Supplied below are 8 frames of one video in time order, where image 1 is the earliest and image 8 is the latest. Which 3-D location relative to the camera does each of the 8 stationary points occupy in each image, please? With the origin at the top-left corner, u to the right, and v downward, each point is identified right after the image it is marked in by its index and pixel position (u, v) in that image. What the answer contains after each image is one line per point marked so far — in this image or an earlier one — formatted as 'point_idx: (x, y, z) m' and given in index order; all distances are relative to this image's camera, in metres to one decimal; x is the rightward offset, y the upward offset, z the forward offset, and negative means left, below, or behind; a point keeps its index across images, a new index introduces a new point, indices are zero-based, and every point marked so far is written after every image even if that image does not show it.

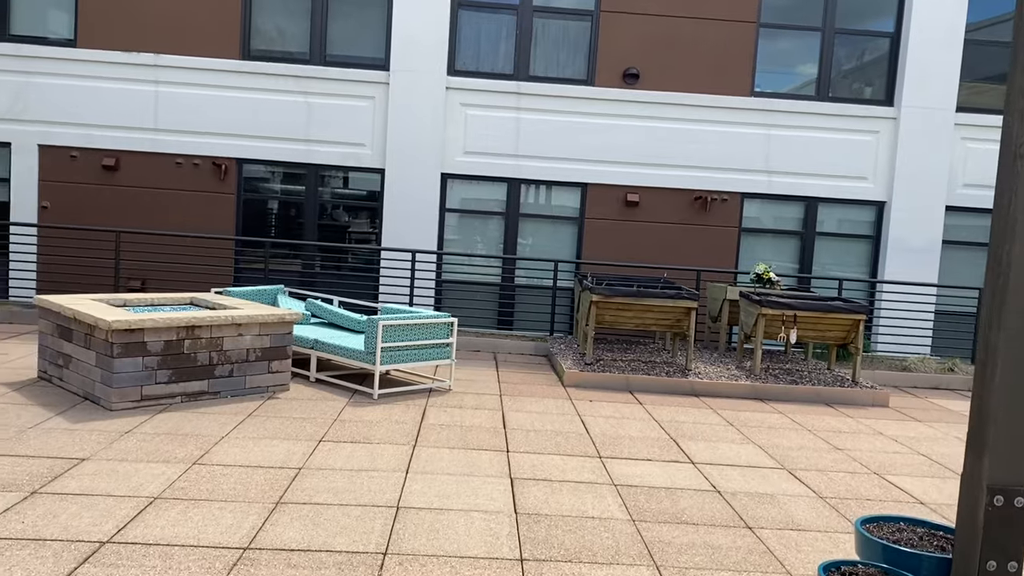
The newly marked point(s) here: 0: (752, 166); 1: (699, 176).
0: (+2.9, +1.5, +10.4) m
1: (+2.2, +1.3, +10.4) m
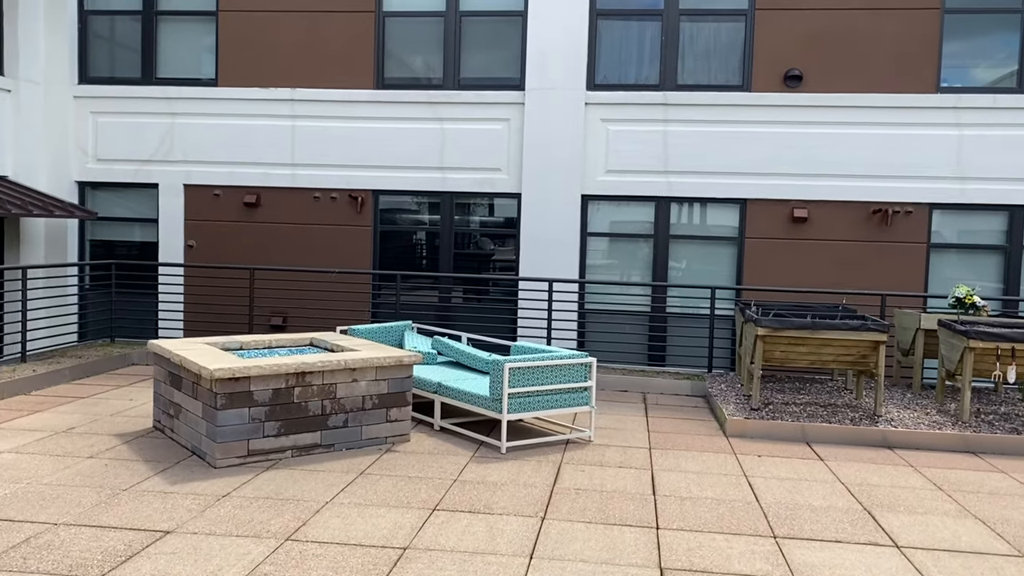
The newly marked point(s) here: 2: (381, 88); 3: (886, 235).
0: (+4.5, +1.2, +9.0) m
1: (+3.8, +1.1, +9.1) m
2: (-1.5, +2.3, +9.8) m
3: (+3.9, +0.6, +9.1) m
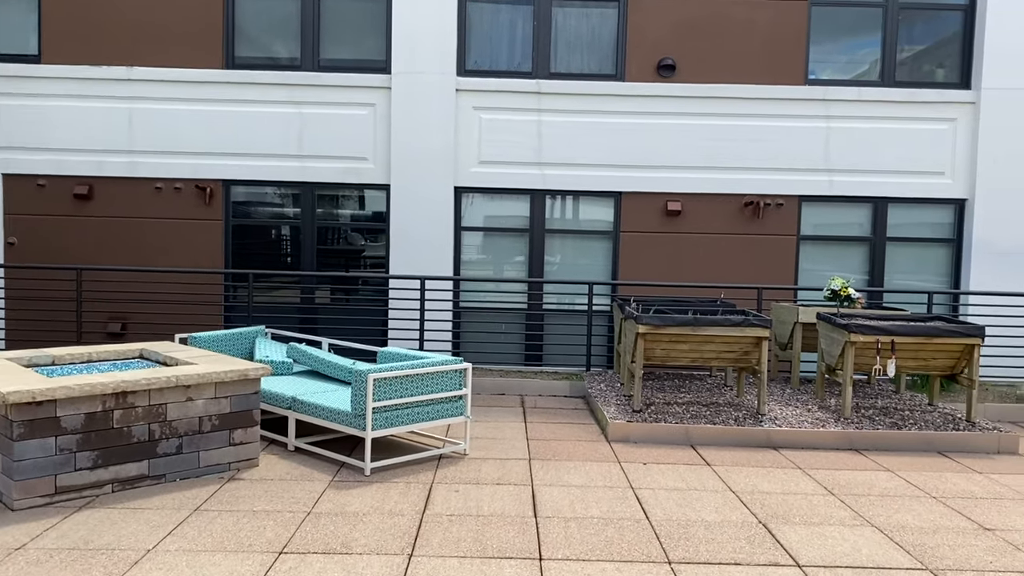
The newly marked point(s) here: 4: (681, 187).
0: (+3.1, +1.3, +9.0) m
1: (+2.5, +1.1, +9.0) m
2: (-2.9, +2.3, +9.0) m
3: (+2.6, +0.6, +9.0) m
4: (+1.8, +1.0, +9.0) m
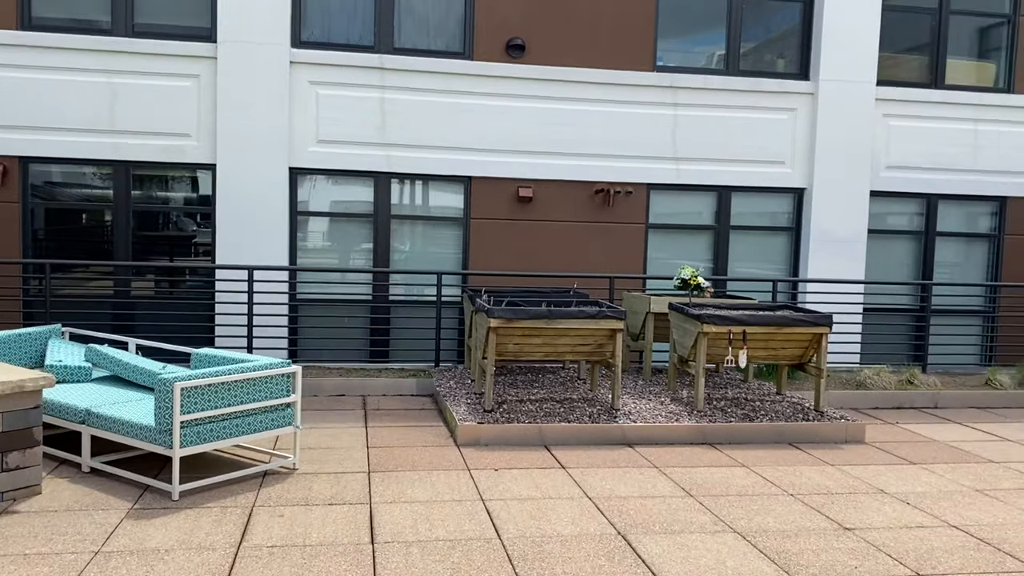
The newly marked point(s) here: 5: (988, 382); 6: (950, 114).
0: (+1.5, +1.4, +8.9) m
1: (+0.9, +1.3, +8.8) m
2: (-4.4, +2.3, +7.8) m
3: (+1.0, +0.7, +8.9) m
4: (+0.2, +1.2, +8.7) m
5: (+4.0, -0.8, +7.2) m
6: (+4.8, +1.9, +9.6) m
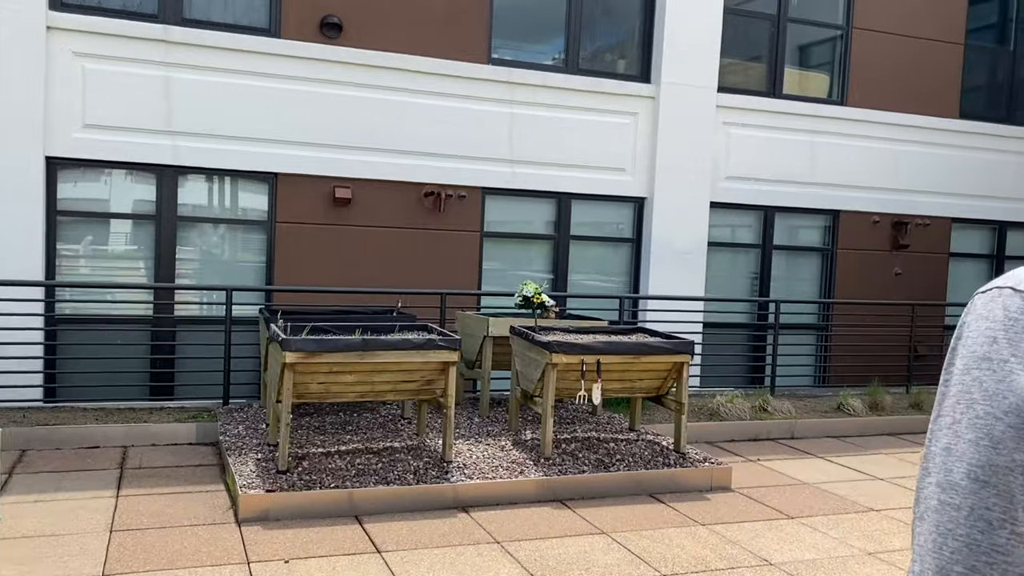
0: (-0.2, +1.2, +8.0) m
1: (-0.7, +1.1, +7.8) m
2: (-5.8, +2.2, +5.8) m
3: (-0.7, +0.6, +7.8) m
4: (-1.4, +1.0, +7.5) m
5: (+2.6, -0.9, +6.7) m
6: (+3.0, +1.8, +9.3) m
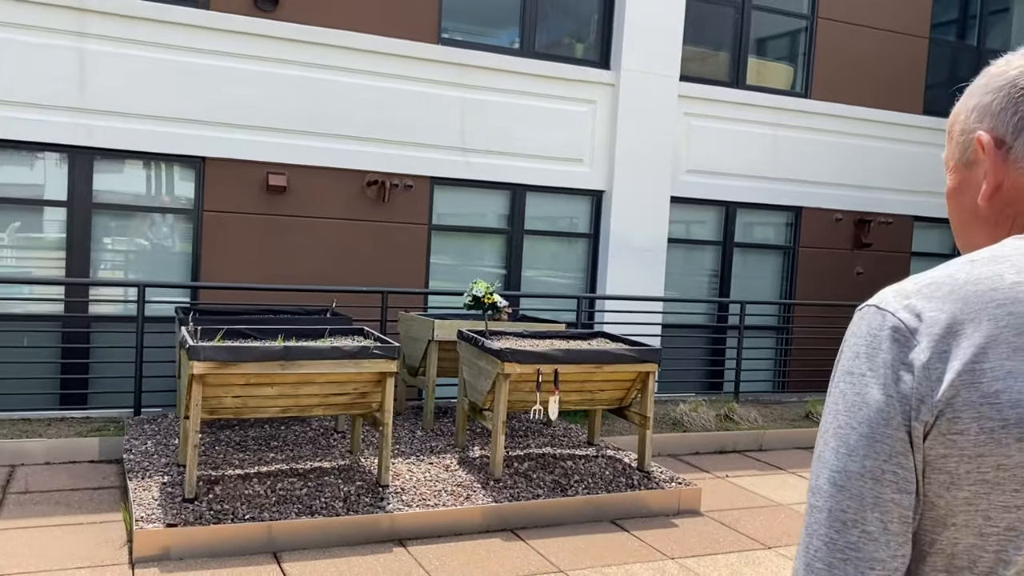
0: (-0.6, +1.3, +7.4) m
1: (-1.2, +1.1, +7.2) m
2: (-6.1, +2.3, +4.9) m
3: (-1.1, +0.6, +7.2) m
4: (-1.8, +1.0, +6.9) m
5: (+2.2, -0.9, +6.4) m
6: (+2.5, +1.8, +8.9) m
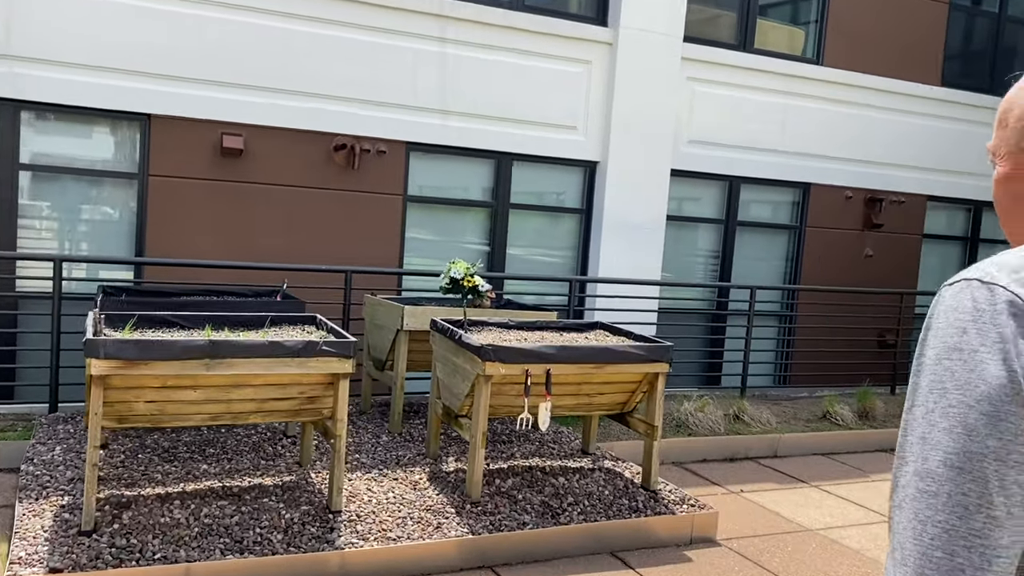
0: (-0.7, +1.4, +6.7) m
1: (-1.3, +1.3, +6.4) m
2: (-6.1, +2.5, +4.0) m
3: (-1.2, +0.8, +6.5) m
4: (-1.9, +1.2, +6.0) m
5: (+2.1, -0.8, +5.7) m
6: (+2.3, +1.9, +8.1) m
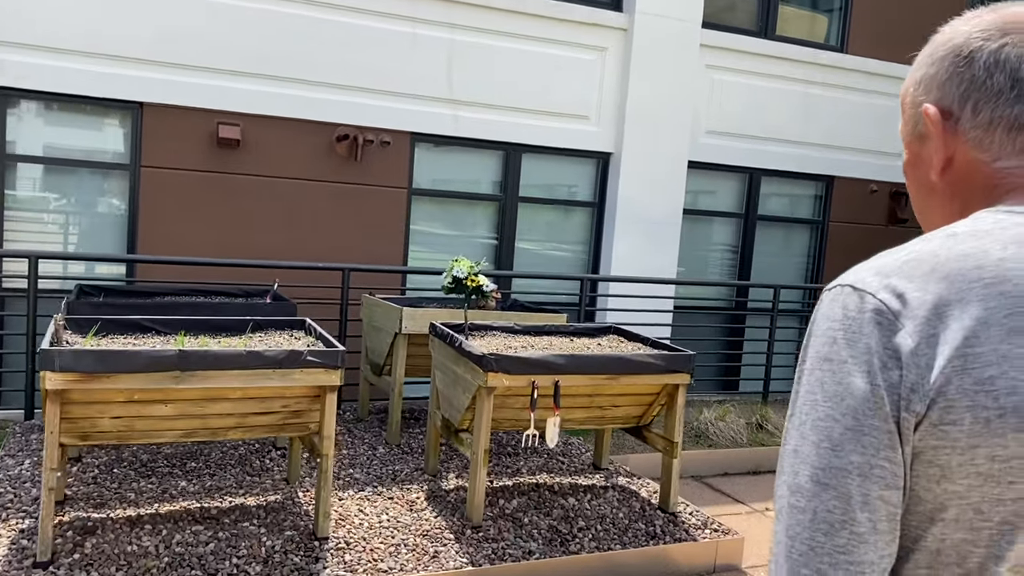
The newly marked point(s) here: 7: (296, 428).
0: (-0.6, +1.5, +6.3) m
1: (-1.2, +1.3, +6.1) m
2: (-6.1, +2.5, +3.7) m
3: (-1.1, +0.8, +6.2) m
4: (-1.8, +1.2, +5.7) m
5: (+2.1, -0.8, +5.3) m
6: (+2.4, +1.9, +7.8) m
7: (-0.8, -0.5, +3.0) m
